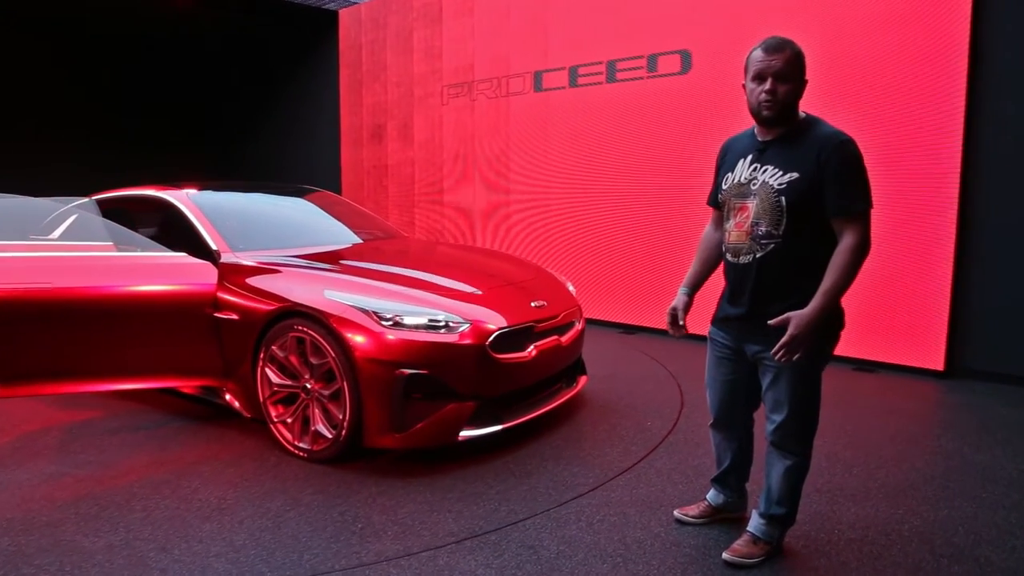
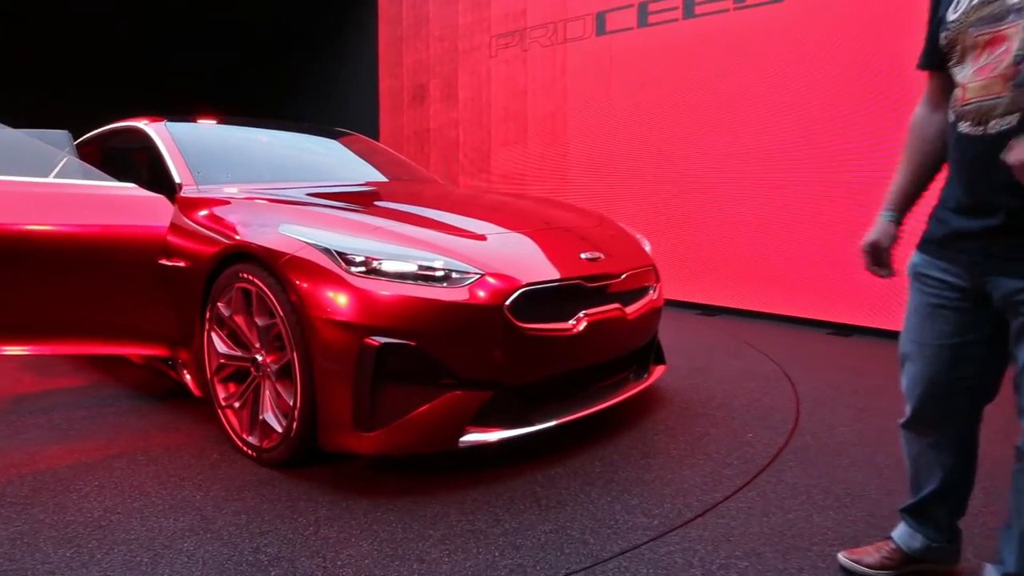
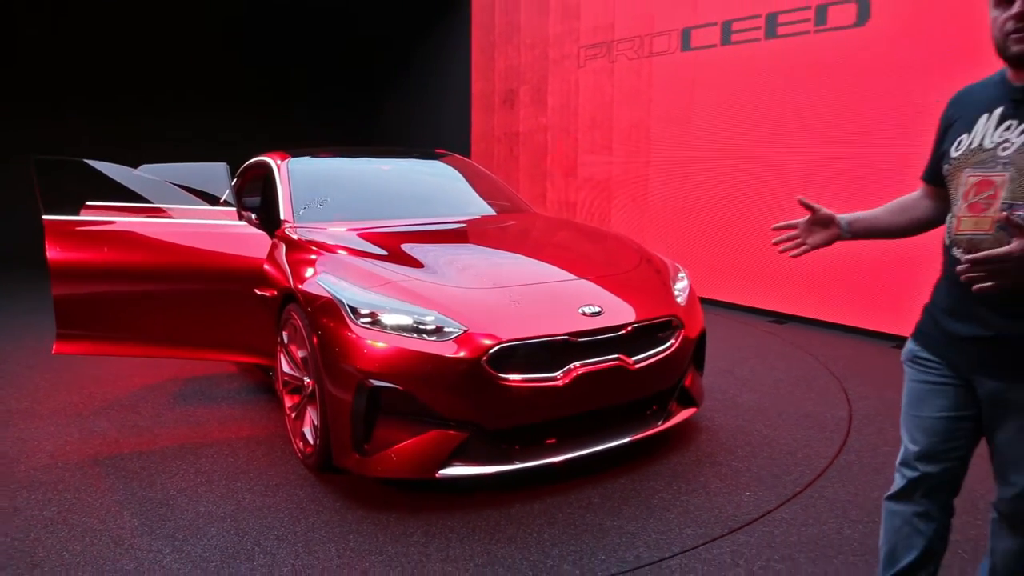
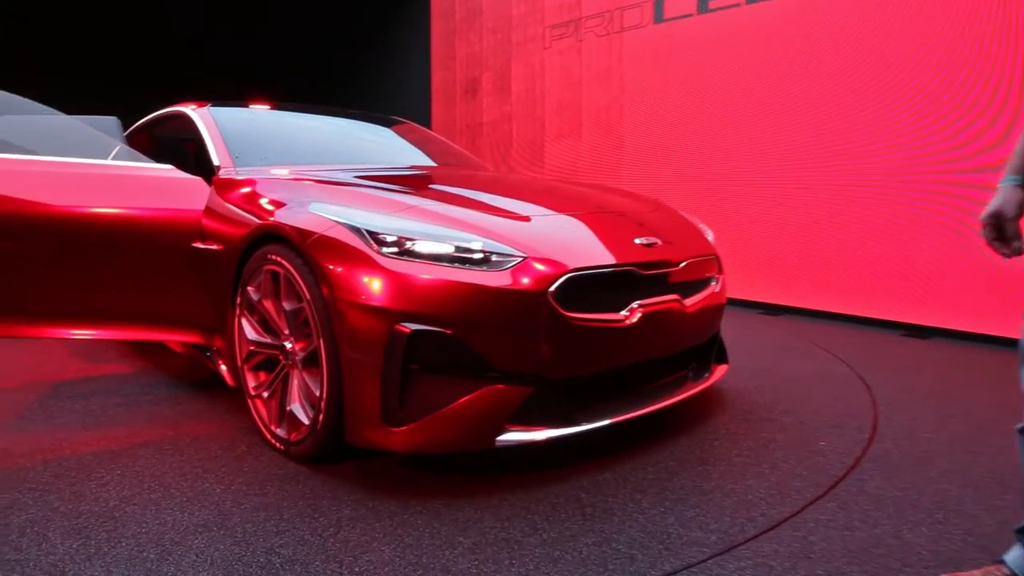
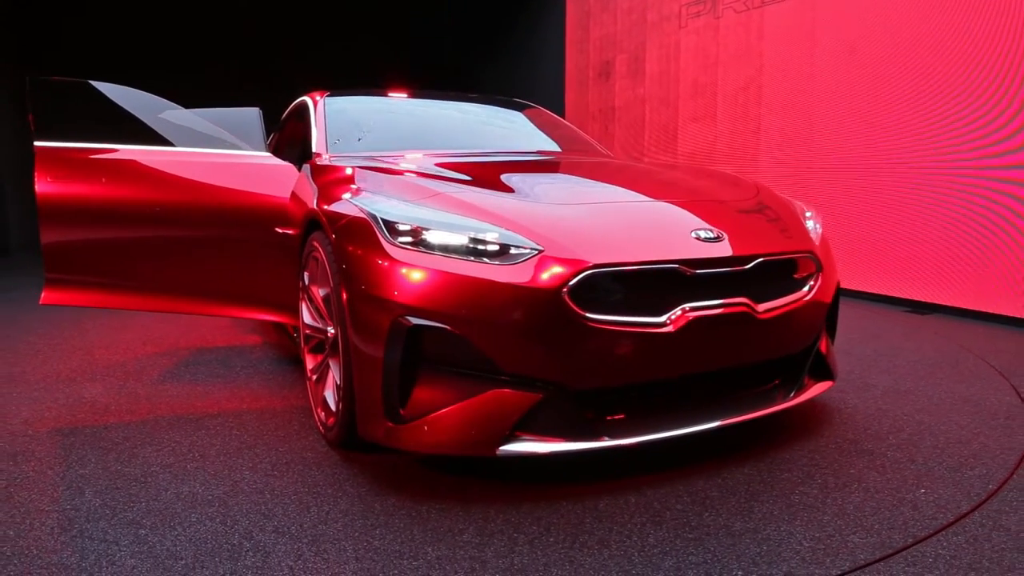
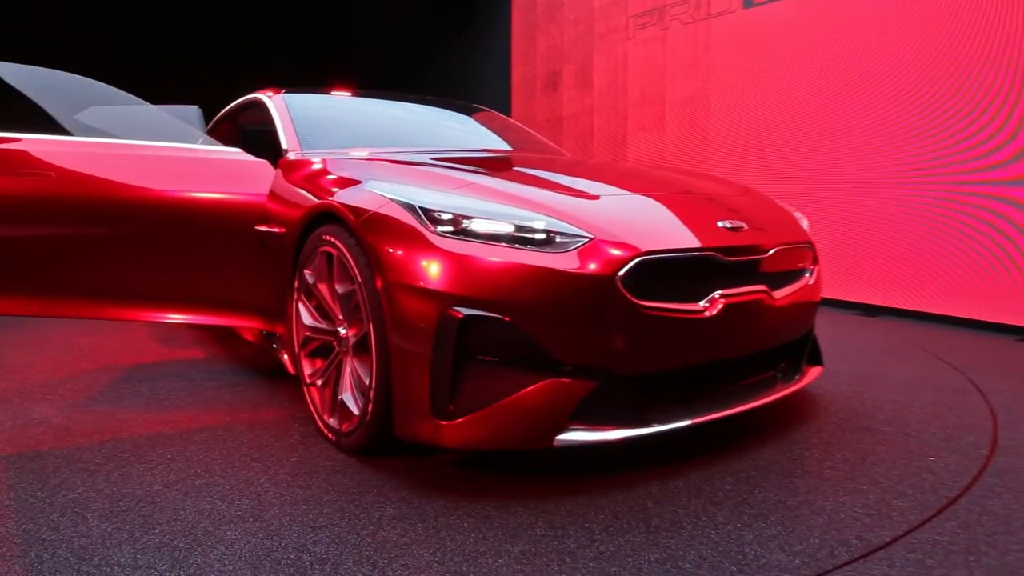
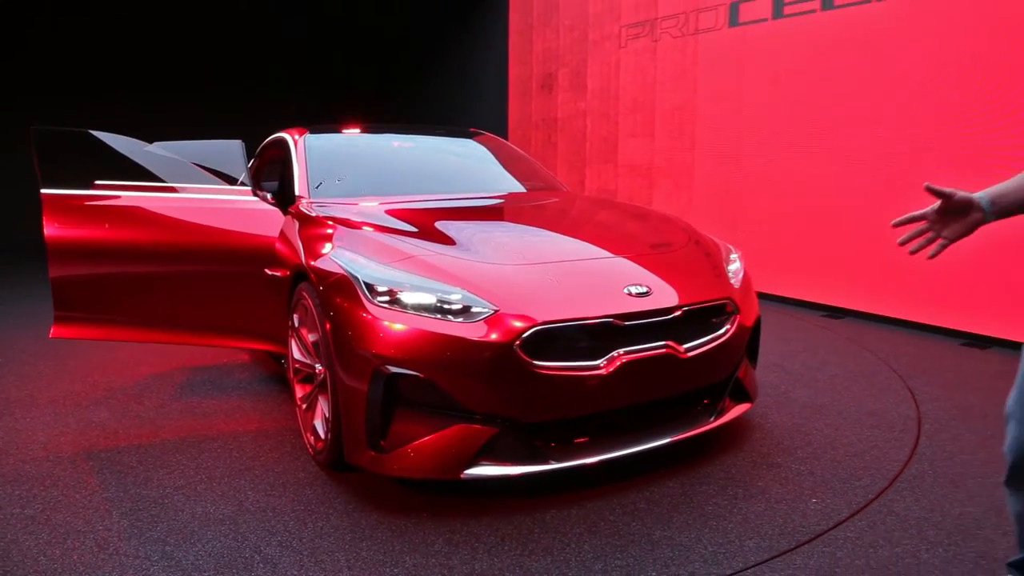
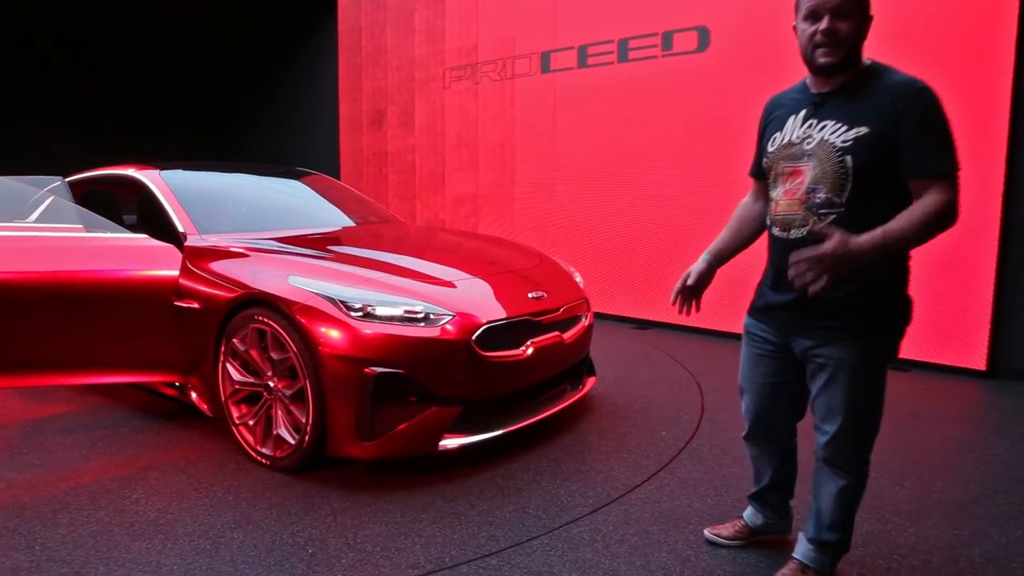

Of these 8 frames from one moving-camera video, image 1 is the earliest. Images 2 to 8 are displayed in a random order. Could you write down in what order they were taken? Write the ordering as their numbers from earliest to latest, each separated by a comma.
8, 2, 4, 6, 5, 7, 3
